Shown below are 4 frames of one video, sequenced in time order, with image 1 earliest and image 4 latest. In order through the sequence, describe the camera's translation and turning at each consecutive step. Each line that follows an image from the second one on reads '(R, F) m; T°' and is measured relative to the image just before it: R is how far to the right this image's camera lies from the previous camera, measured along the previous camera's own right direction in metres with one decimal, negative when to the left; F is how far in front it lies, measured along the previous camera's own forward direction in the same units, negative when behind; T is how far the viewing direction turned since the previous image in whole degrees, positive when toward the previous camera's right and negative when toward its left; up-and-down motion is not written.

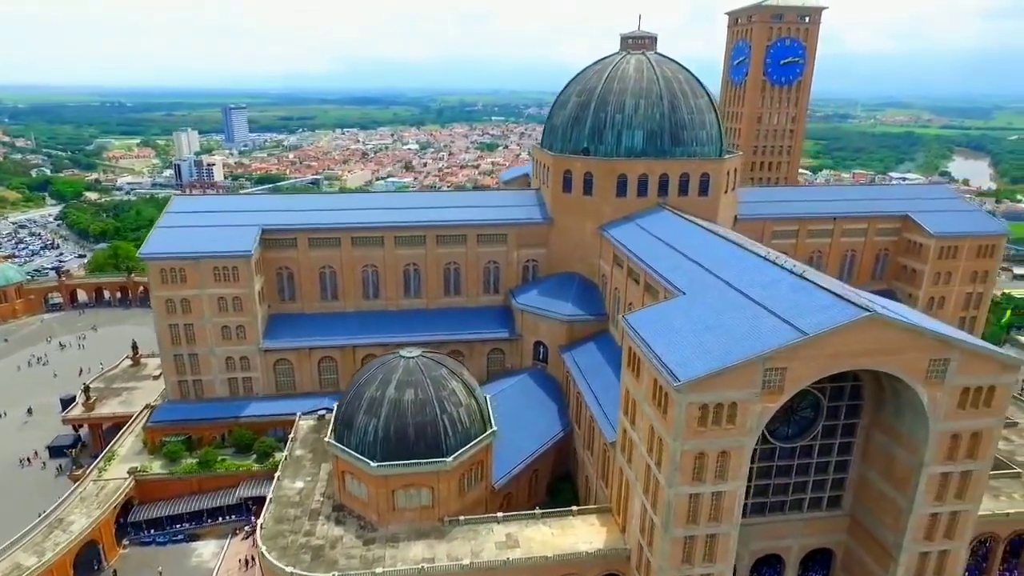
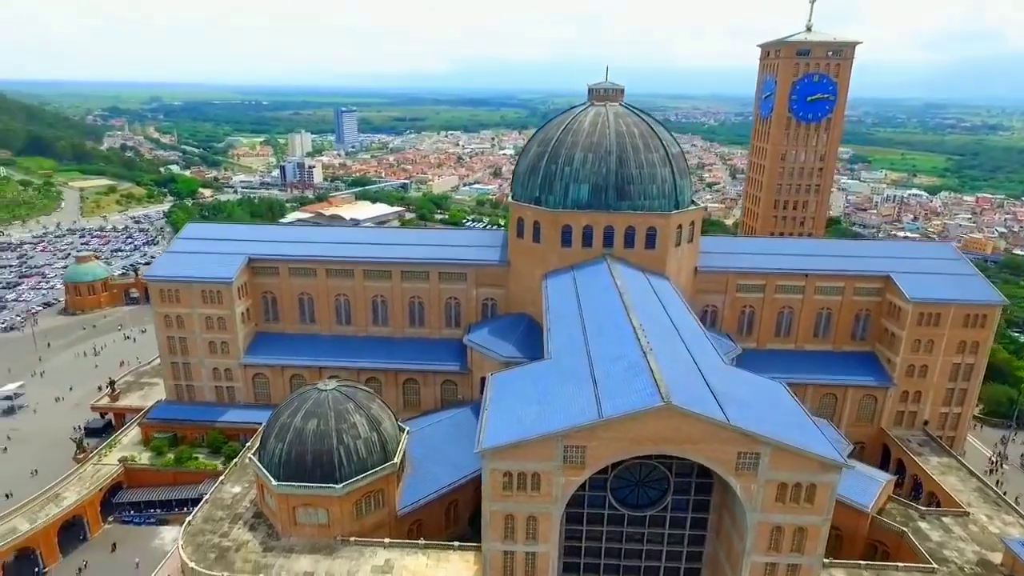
(+12.6, -1.9) m; -10°
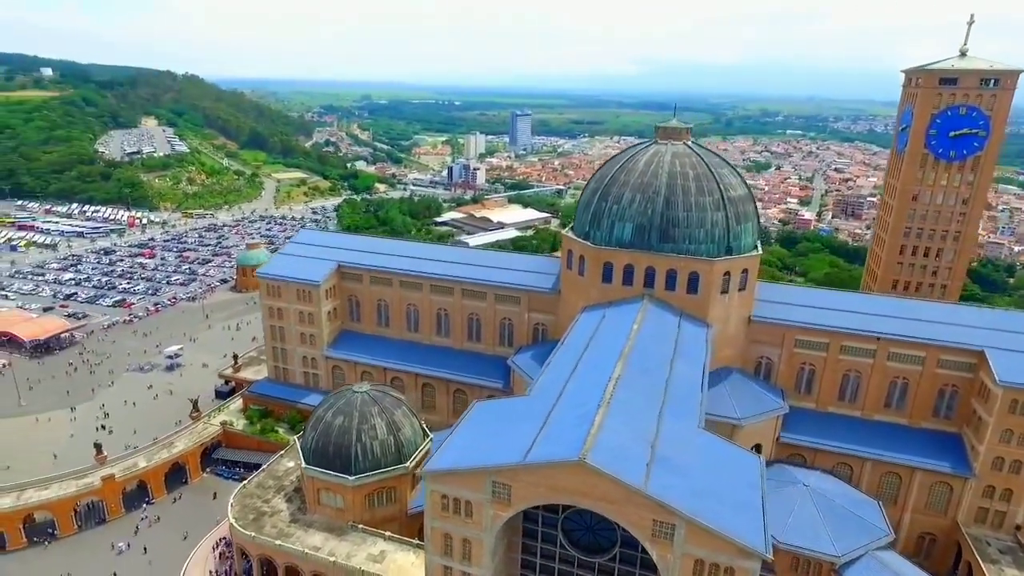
(+10.5, -0.9) m; -16°
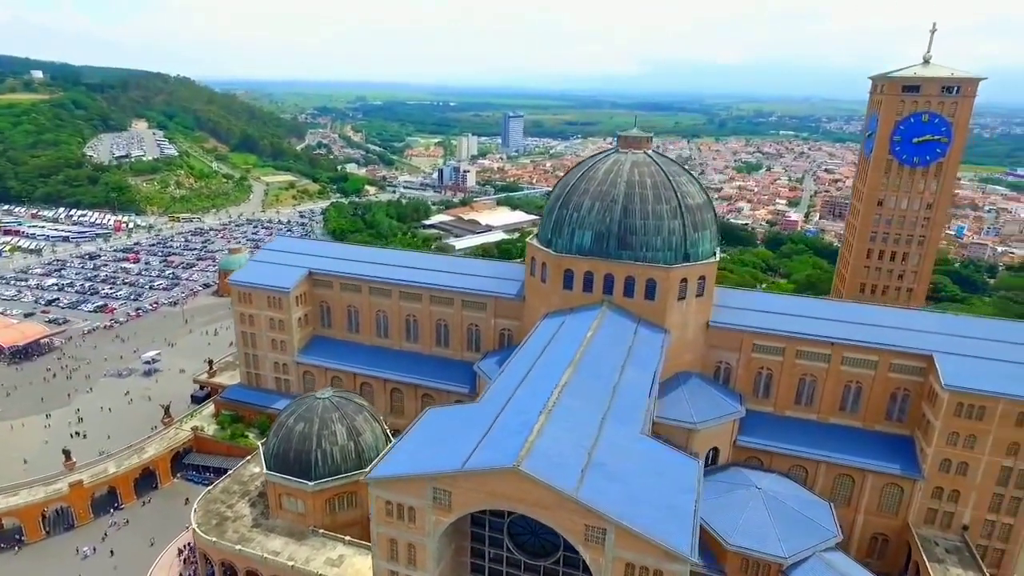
(+2.9, -0.8) m; 0°
